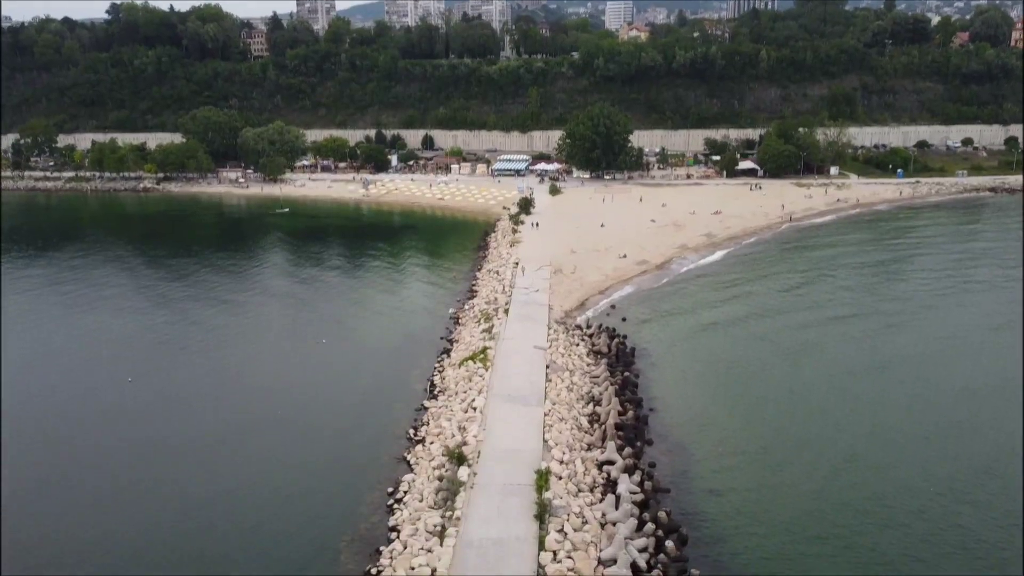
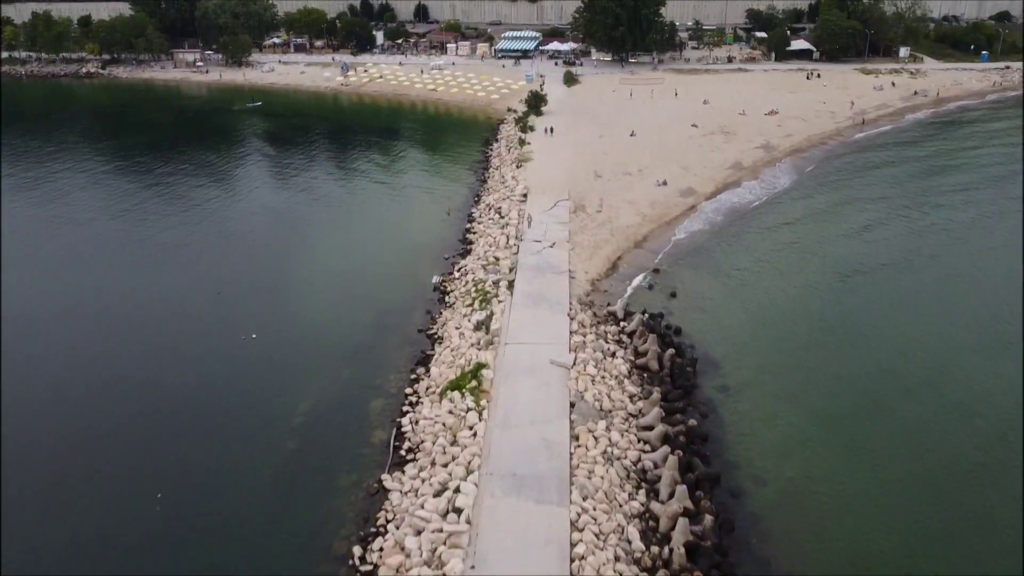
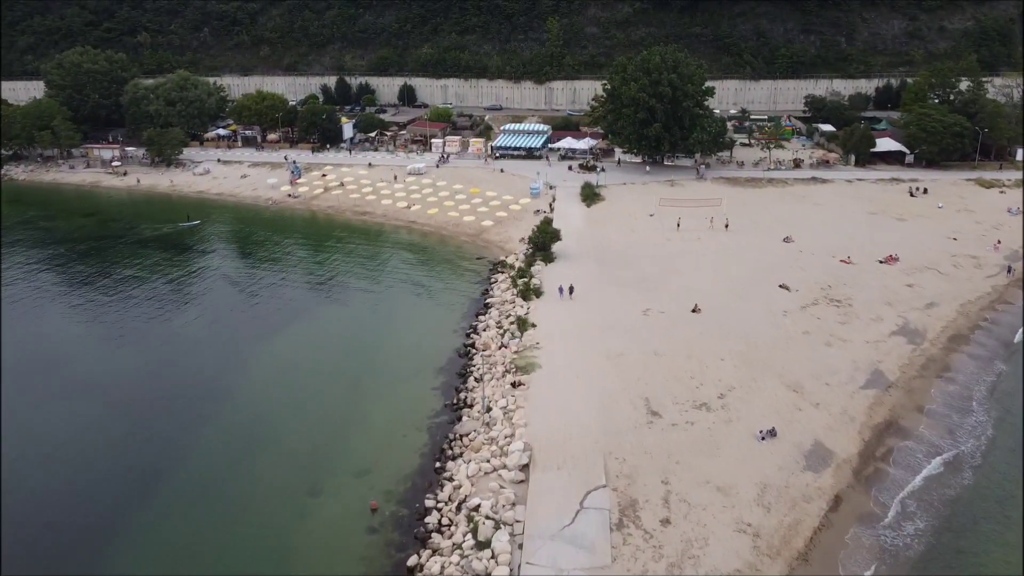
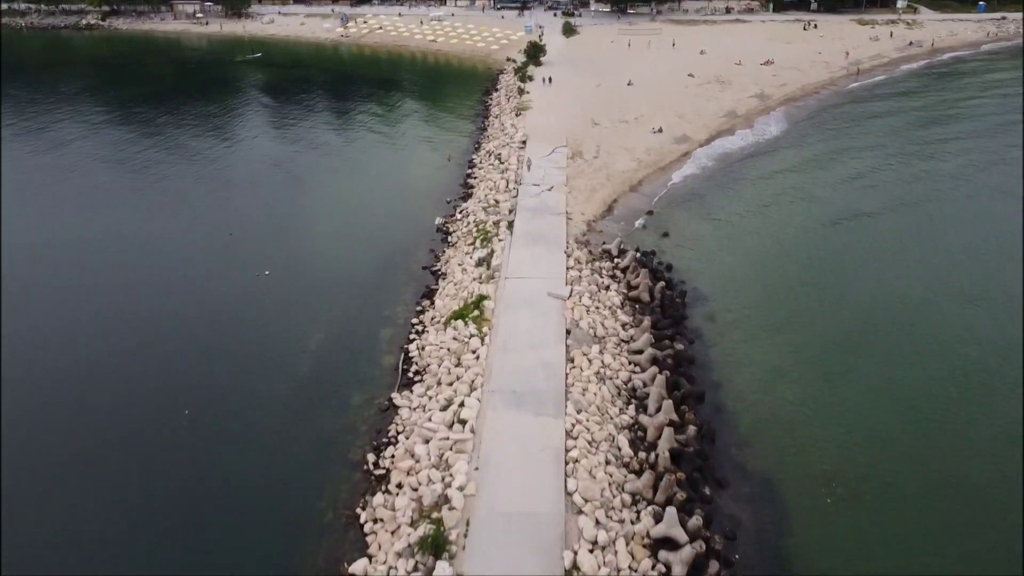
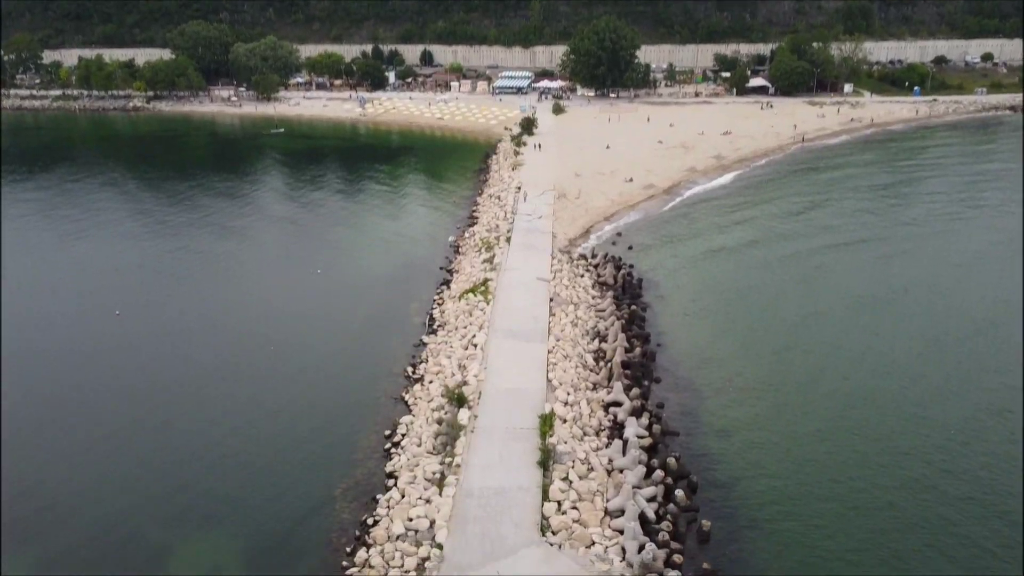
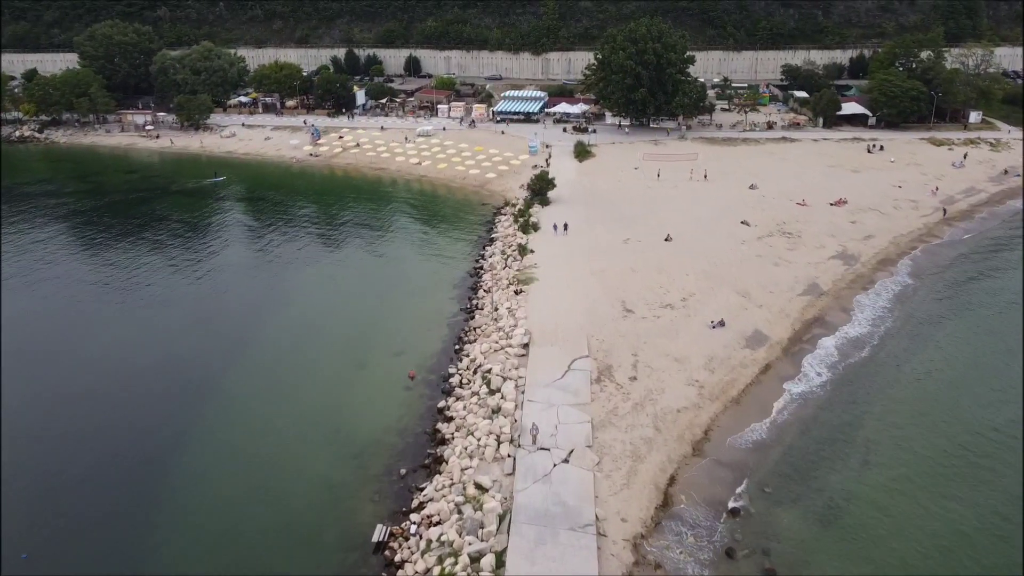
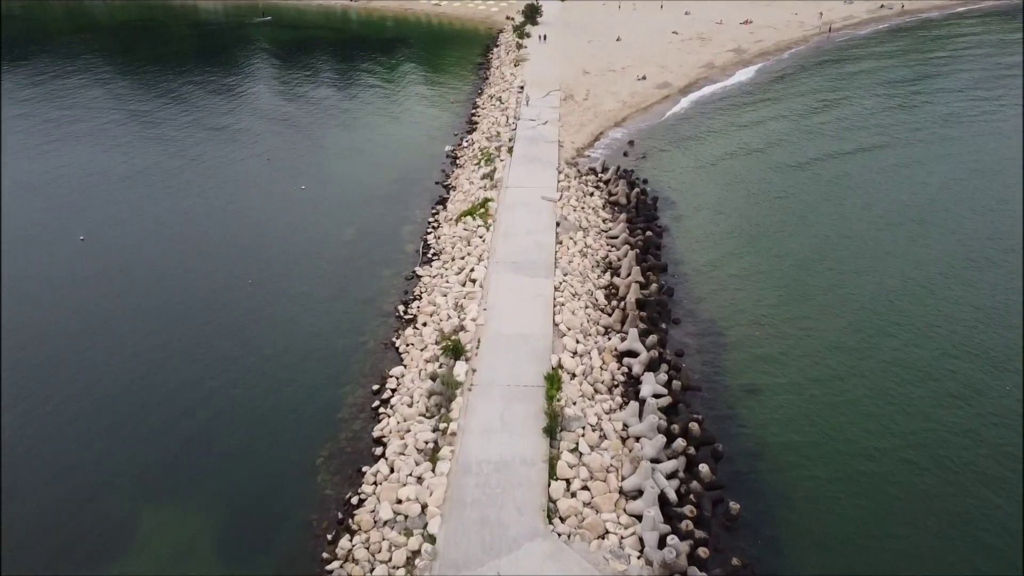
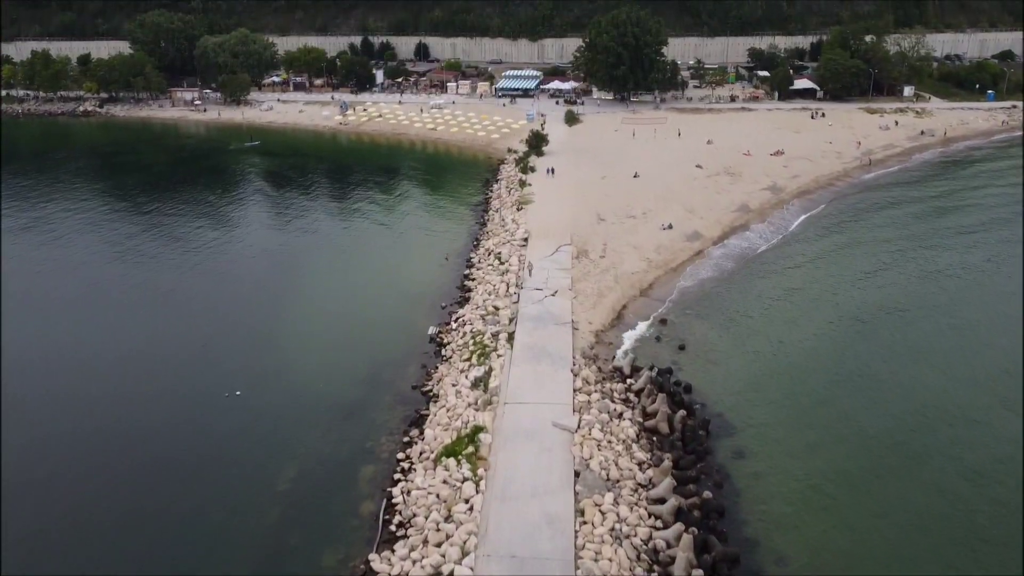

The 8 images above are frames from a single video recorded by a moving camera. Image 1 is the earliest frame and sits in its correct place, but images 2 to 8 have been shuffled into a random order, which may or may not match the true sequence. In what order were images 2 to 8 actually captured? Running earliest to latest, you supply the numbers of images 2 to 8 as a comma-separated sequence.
5, 7, 4, 2, 8, 6, 3
